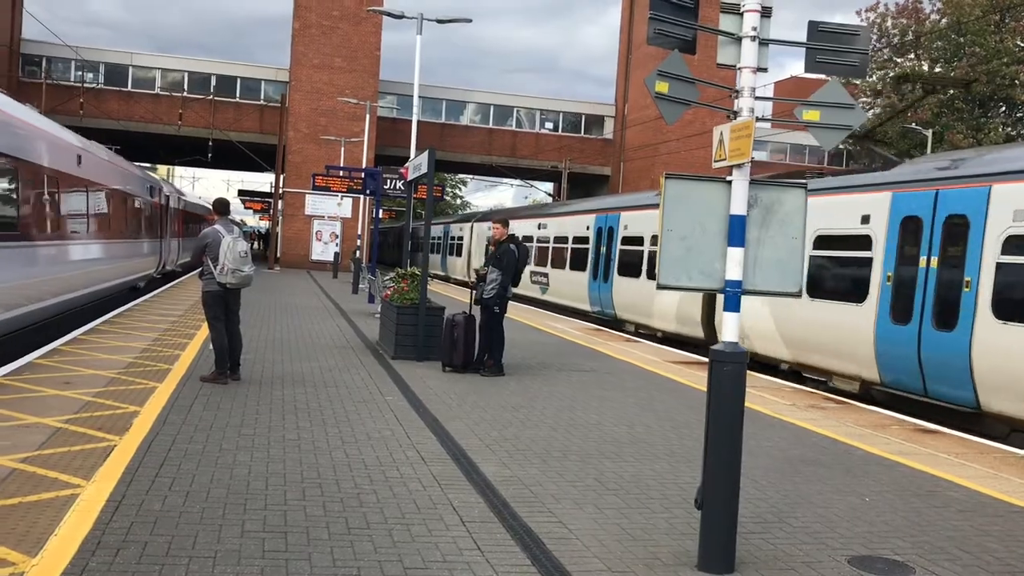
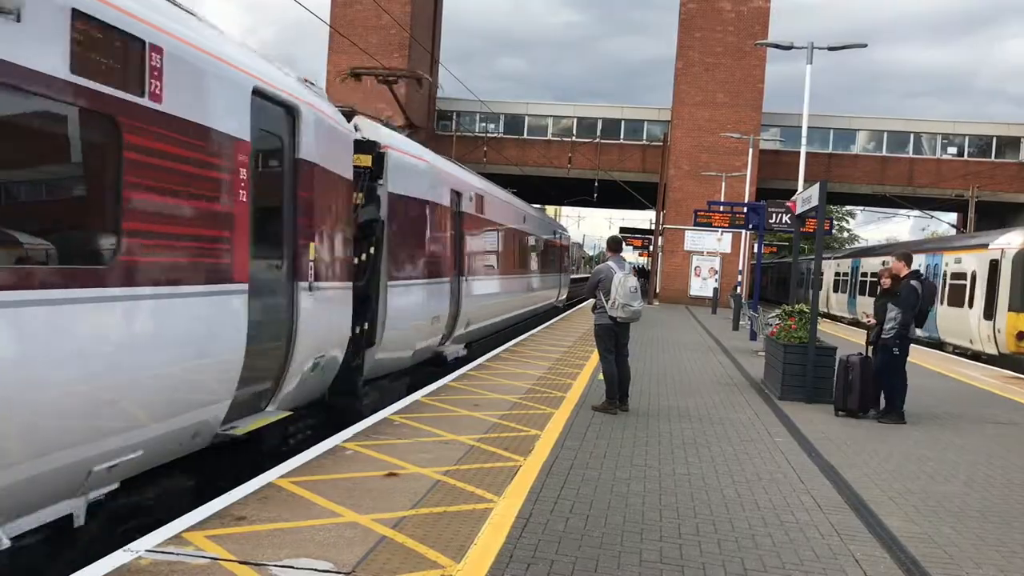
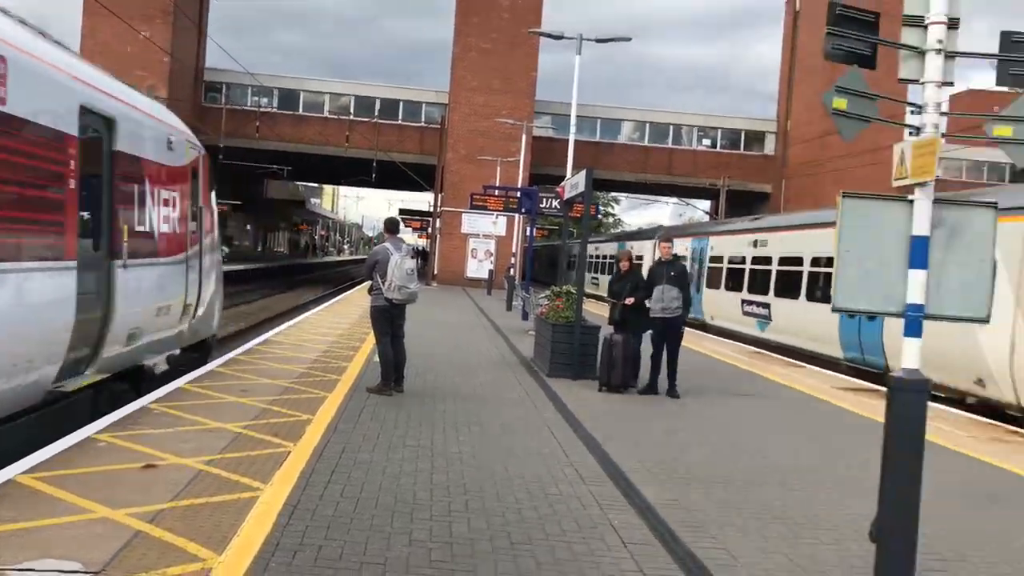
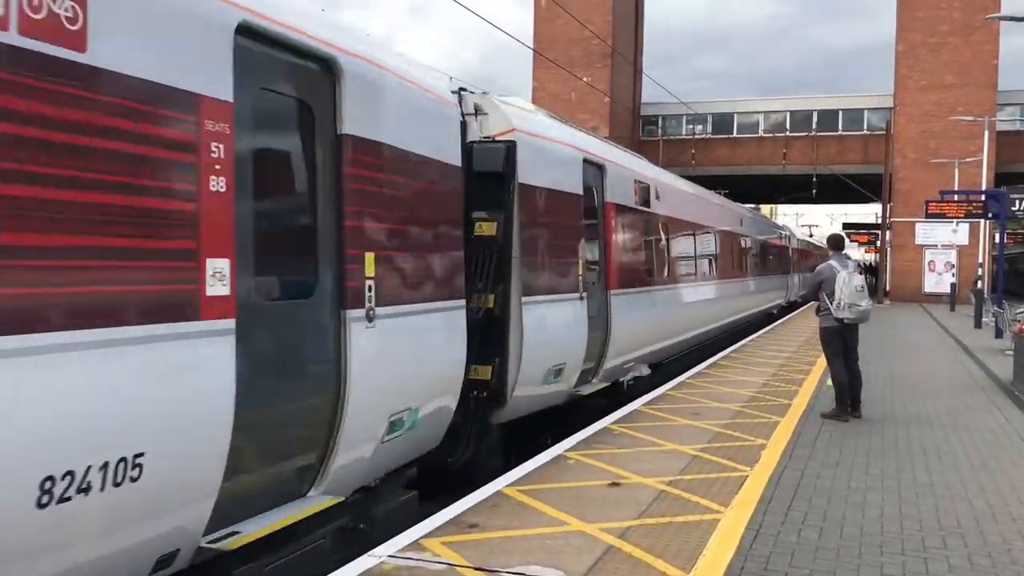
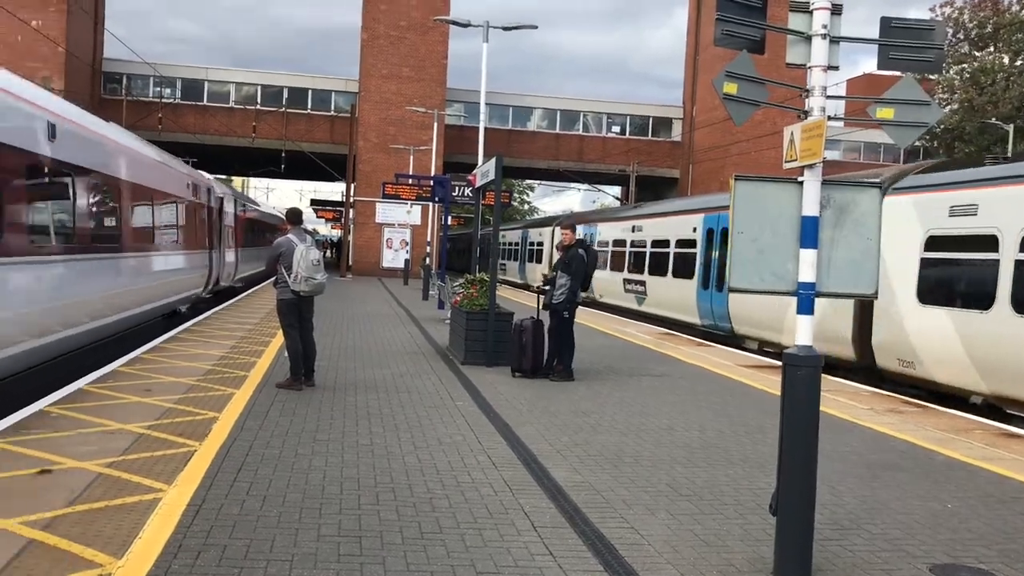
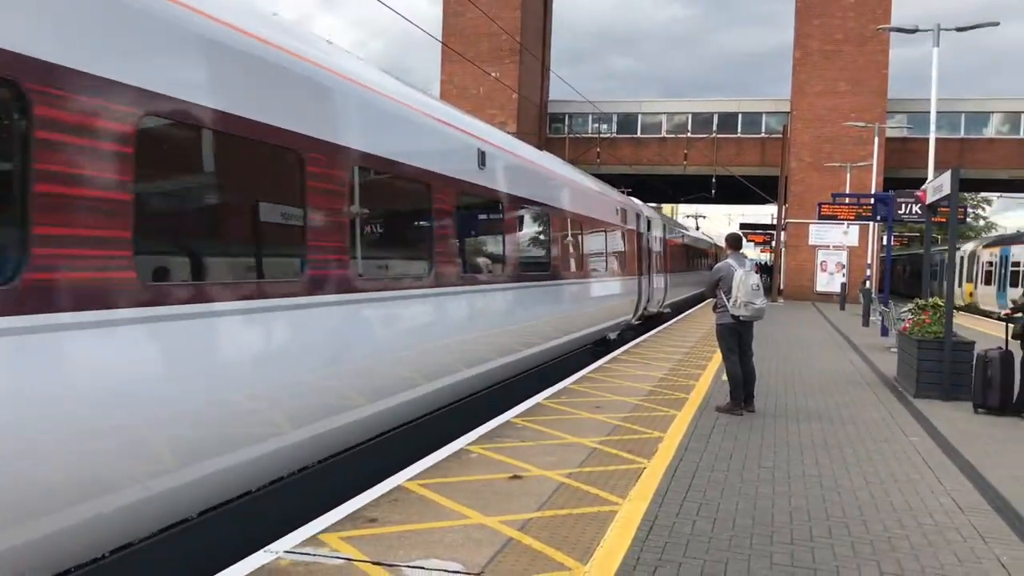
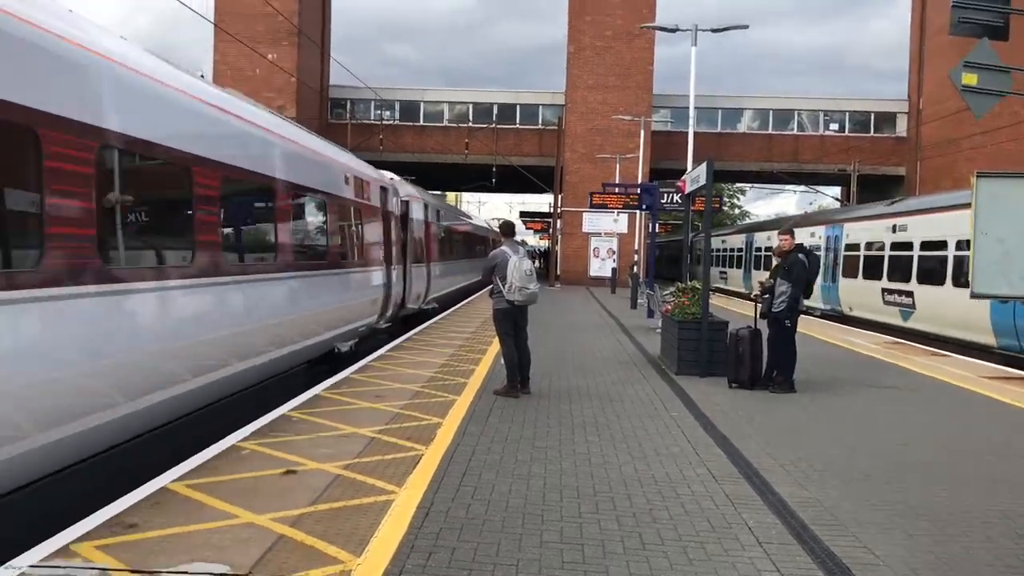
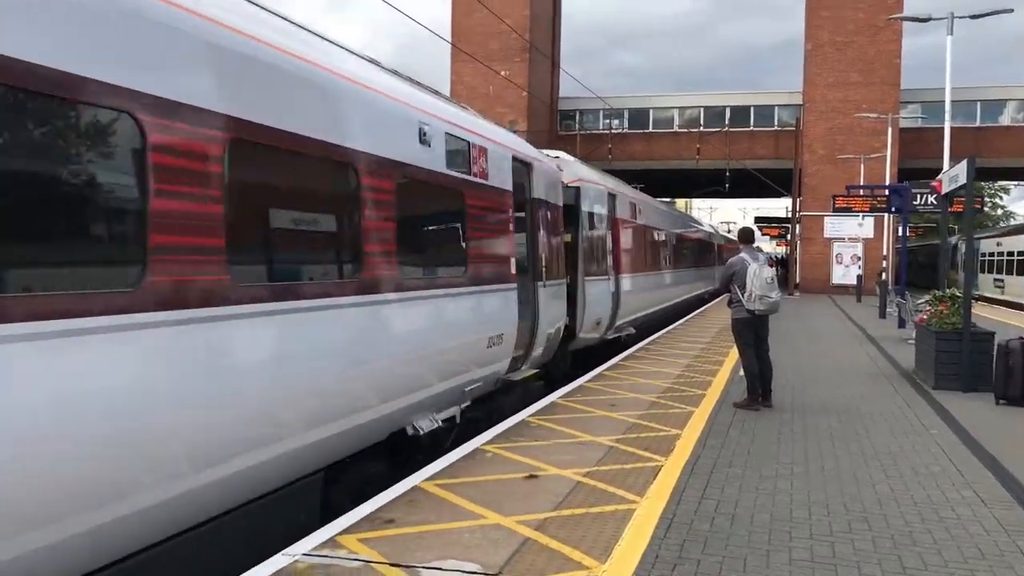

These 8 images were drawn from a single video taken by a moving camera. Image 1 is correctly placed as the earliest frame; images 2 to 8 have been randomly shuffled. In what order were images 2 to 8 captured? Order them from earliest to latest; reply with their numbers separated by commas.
5, 7, 8, 4, 6, 2, 3
